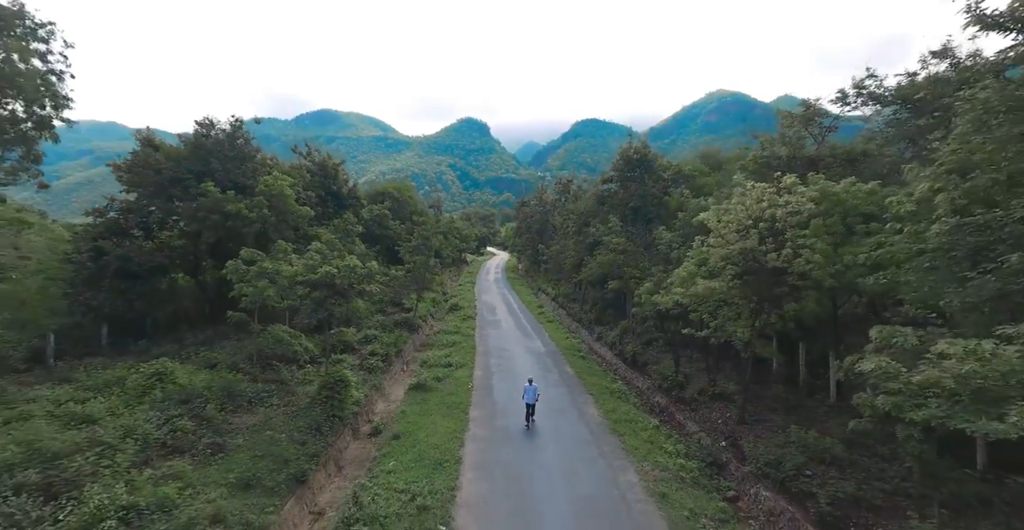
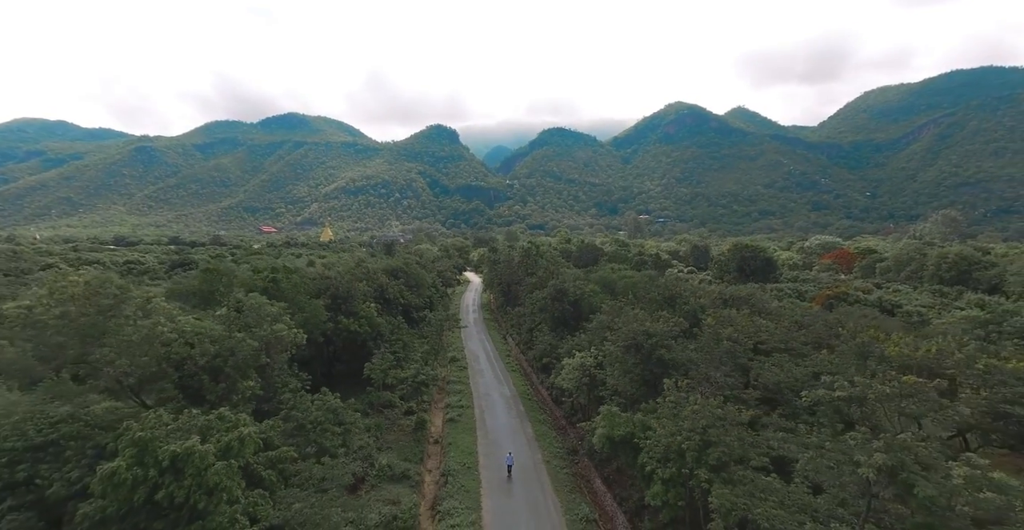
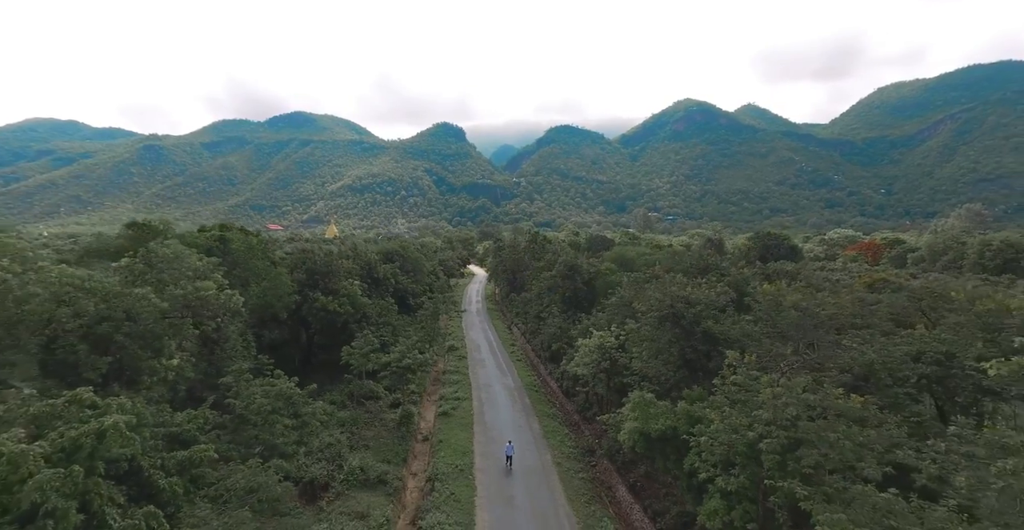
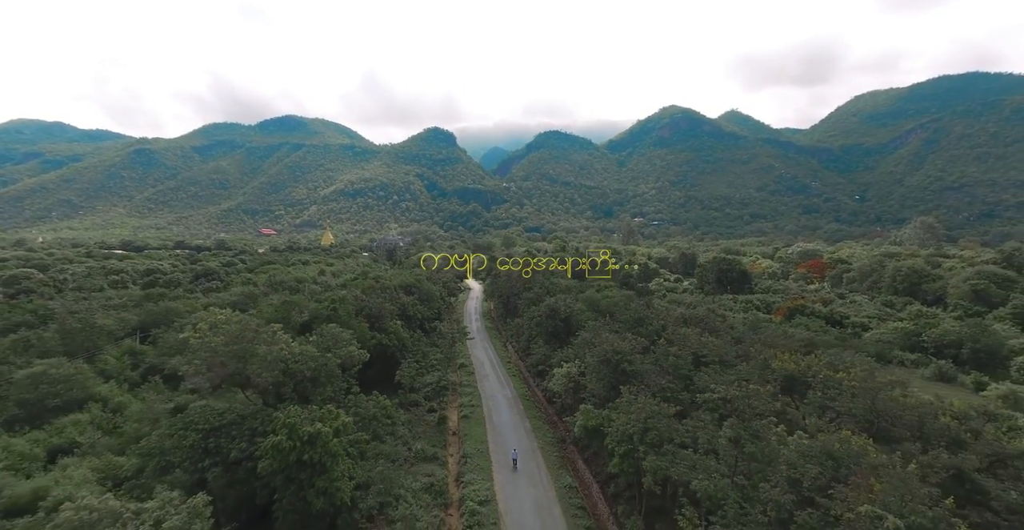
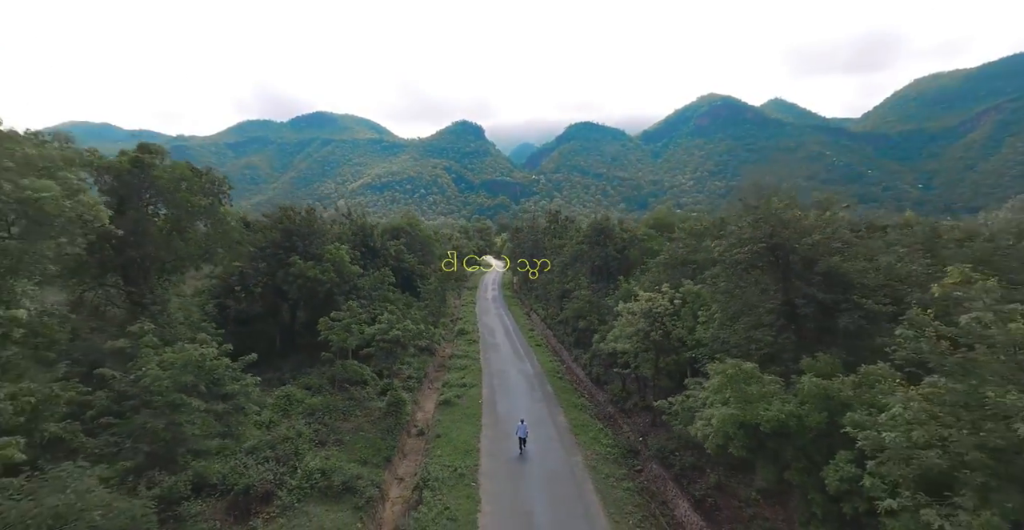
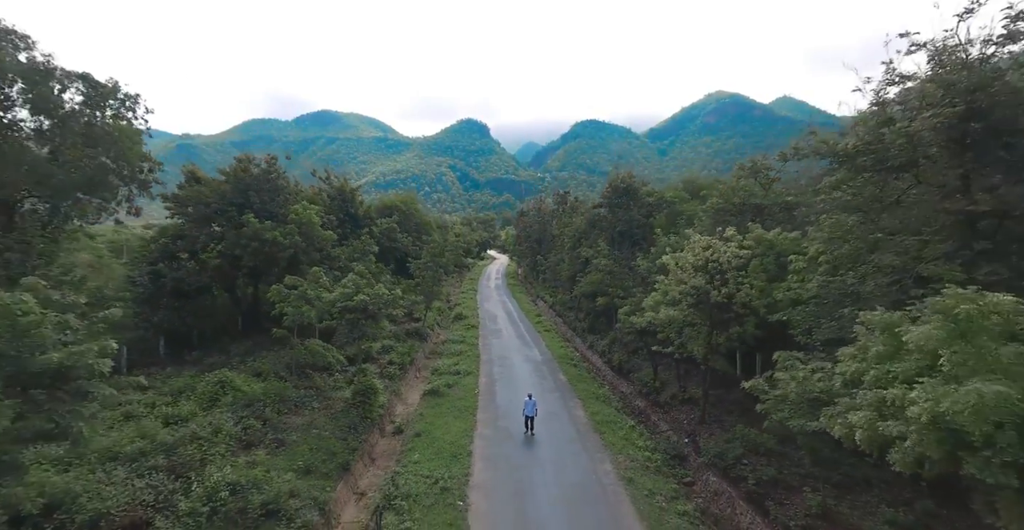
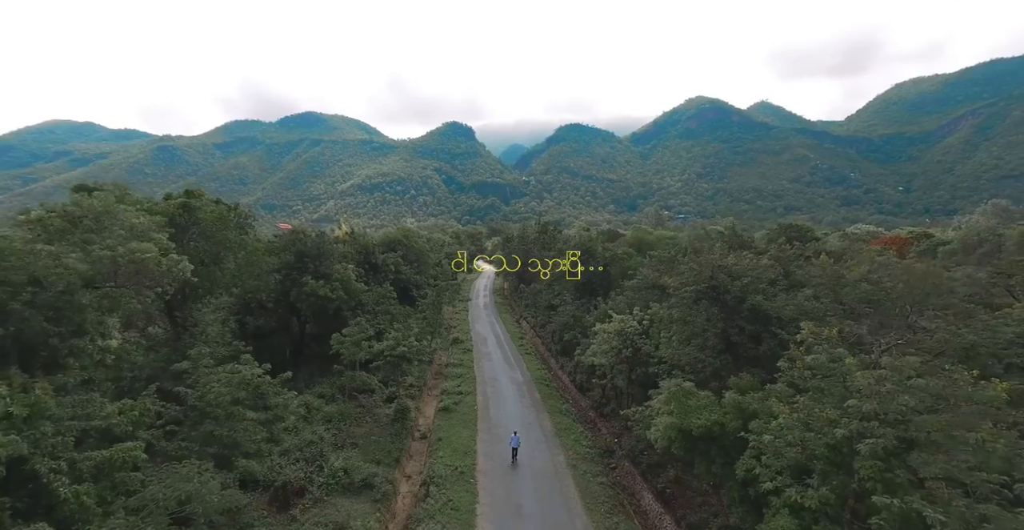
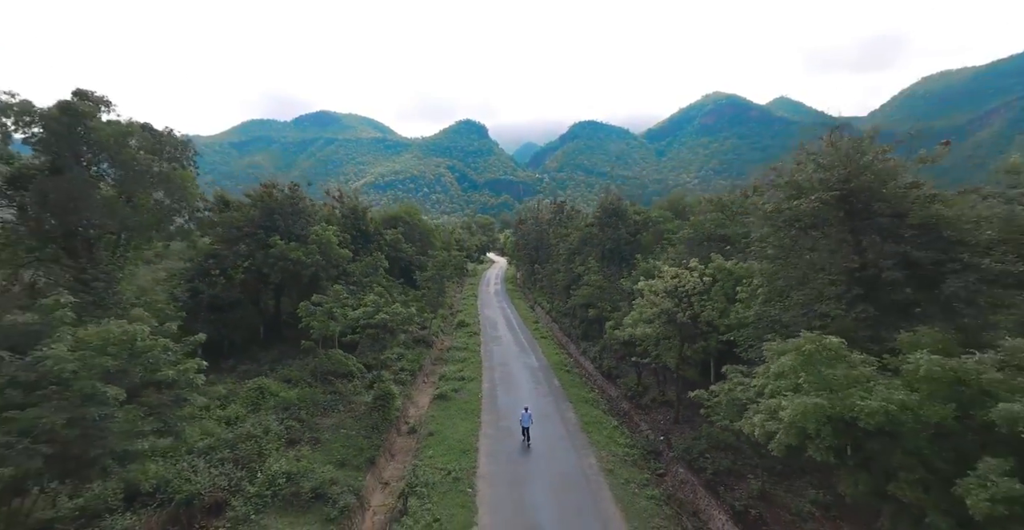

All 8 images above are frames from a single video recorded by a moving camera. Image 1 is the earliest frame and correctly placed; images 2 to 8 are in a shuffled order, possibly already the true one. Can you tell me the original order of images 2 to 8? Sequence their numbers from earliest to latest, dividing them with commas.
6, 8, 5, 7, 3, 2, 4
